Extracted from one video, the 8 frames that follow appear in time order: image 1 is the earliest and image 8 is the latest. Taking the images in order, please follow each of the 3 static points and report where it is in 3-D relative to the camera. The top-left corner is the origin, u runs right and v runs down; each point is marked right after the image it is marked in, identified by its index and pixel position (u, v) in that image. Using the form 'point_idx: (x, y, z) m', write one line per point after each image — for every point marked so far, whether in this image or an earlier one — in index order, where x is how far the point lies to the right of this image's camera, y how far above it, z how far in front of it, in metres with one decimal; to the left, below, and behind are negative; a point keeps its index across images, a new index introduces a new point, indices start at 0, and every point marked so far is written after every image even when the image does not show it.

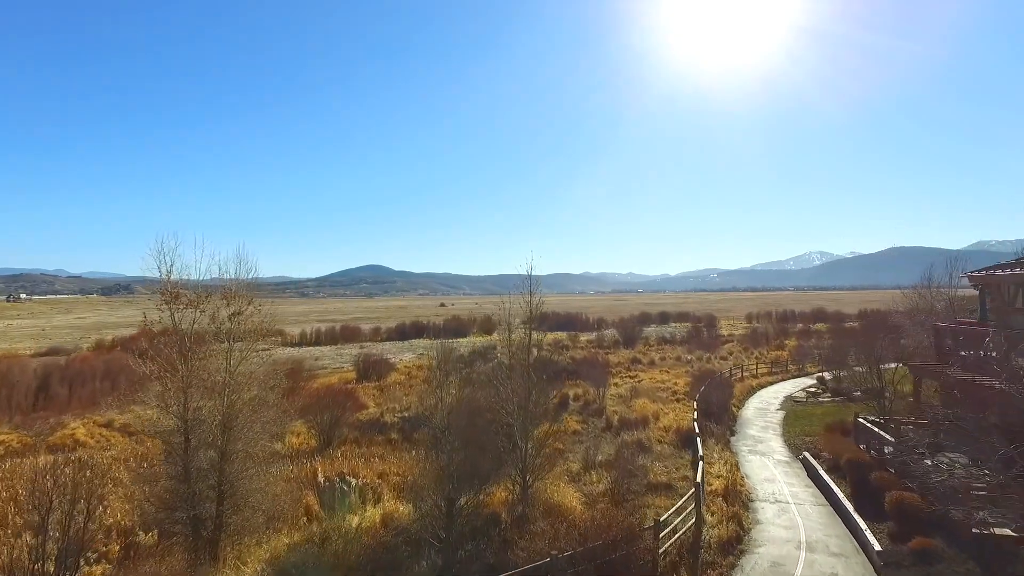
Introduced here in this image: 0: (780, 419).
0: (+6.3, -3.1, +15.3) m
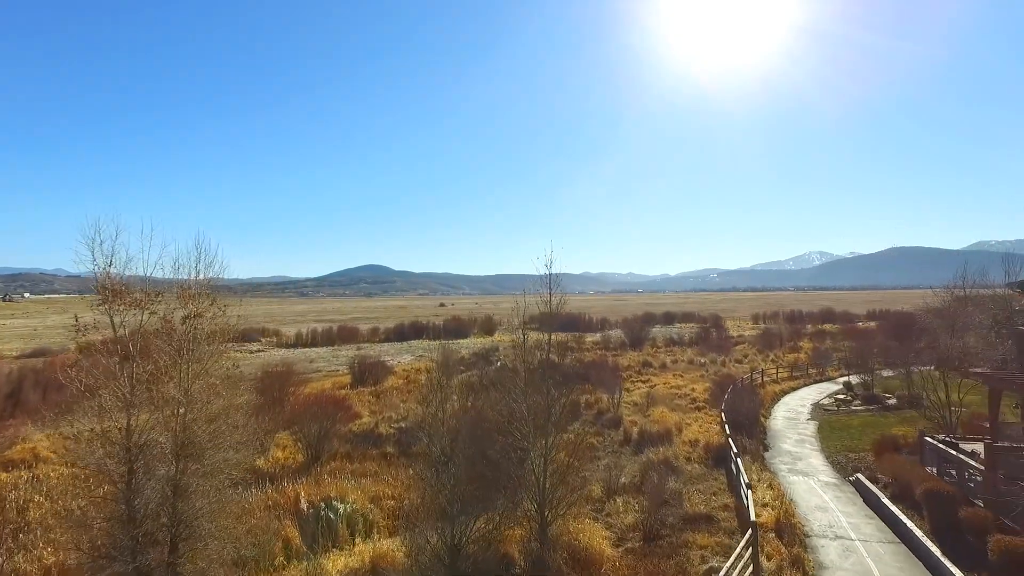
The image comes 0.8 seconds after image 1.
0: (+6.5, -3.1, +14.0) m
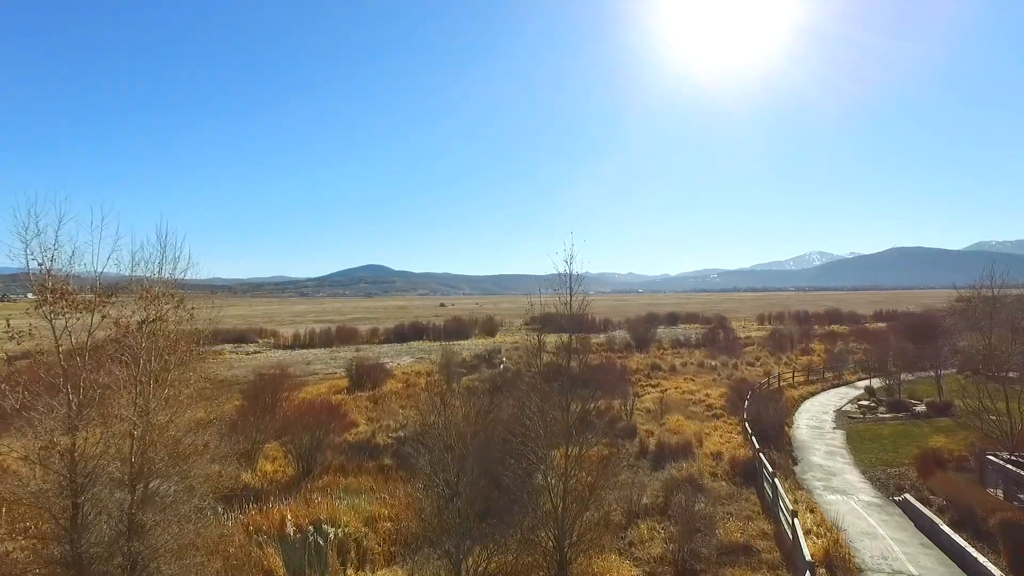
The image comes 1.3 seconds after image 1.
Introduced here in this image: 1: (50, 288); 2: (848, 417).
0: (+6.6, -3.1, +13.0) m
1: (-3.6, 0.0, +5.1) m
2: (+8.0, -3.1, +15.5) m
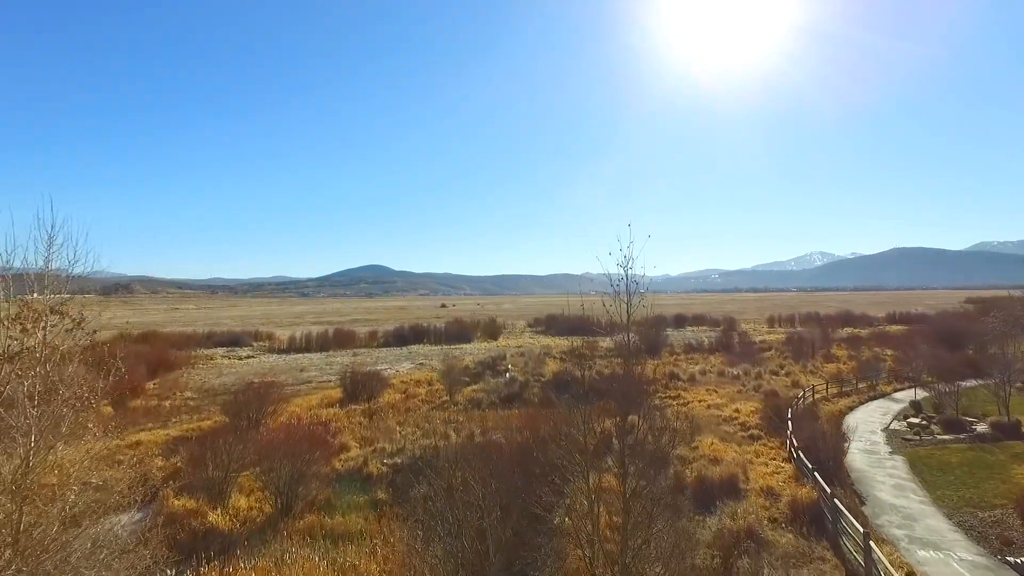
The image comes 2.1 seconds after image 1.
0: (+6.8, -3.2, +11.3) m
1: (-3.4, -0.1, +3.4) m
2: (+8.3, -3.2, +13.8) m
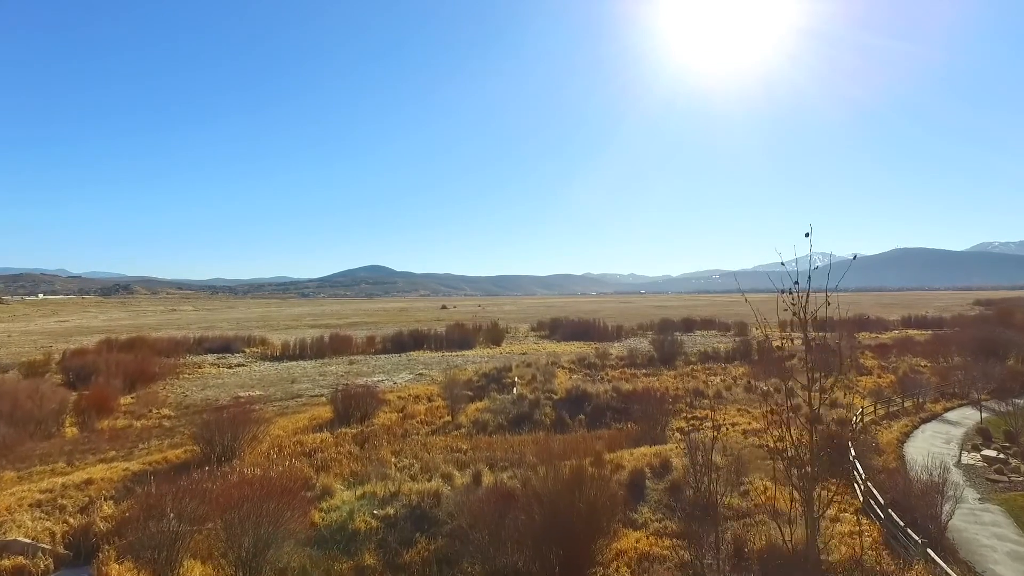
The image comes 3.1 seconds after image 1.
0: (+7.1, -3.4, +9.2) m
1: (-3.2, -0.3, +1.3) m
2: (+8.5, -3.4, +11.7) m
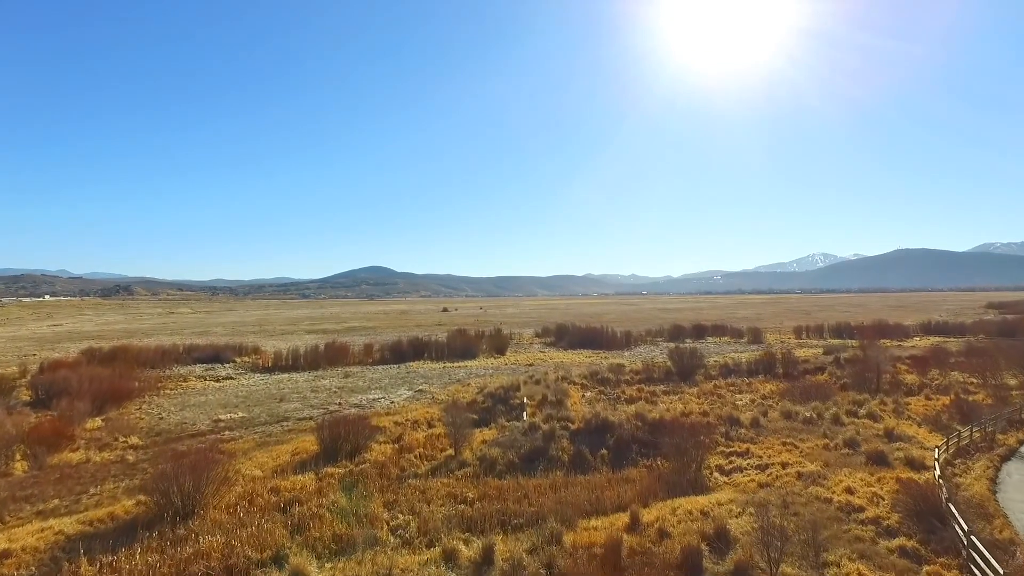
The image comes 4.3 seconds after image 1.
0: (+7.4, -3.8, +6.8) m
1: (-2.9, -0.7, -1.0) m
2: (+8.8, -3.8, +9.3) m
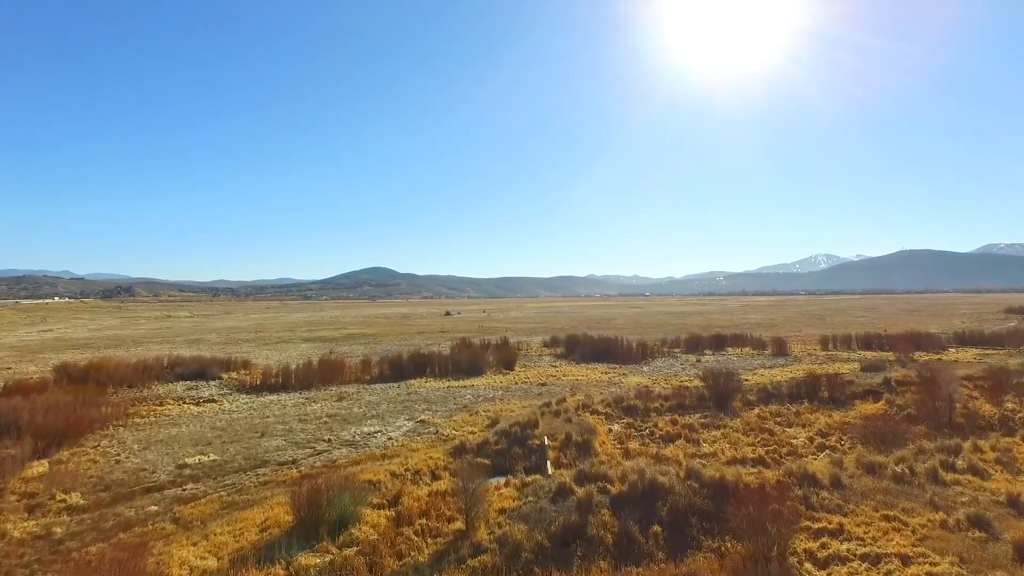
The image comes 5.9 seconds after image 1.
0: (+7.9, -4.4, +3.3) m
1: (-2.4, -1.3, -4.5) m
2: (+9.3, -4.4, +5.8) m
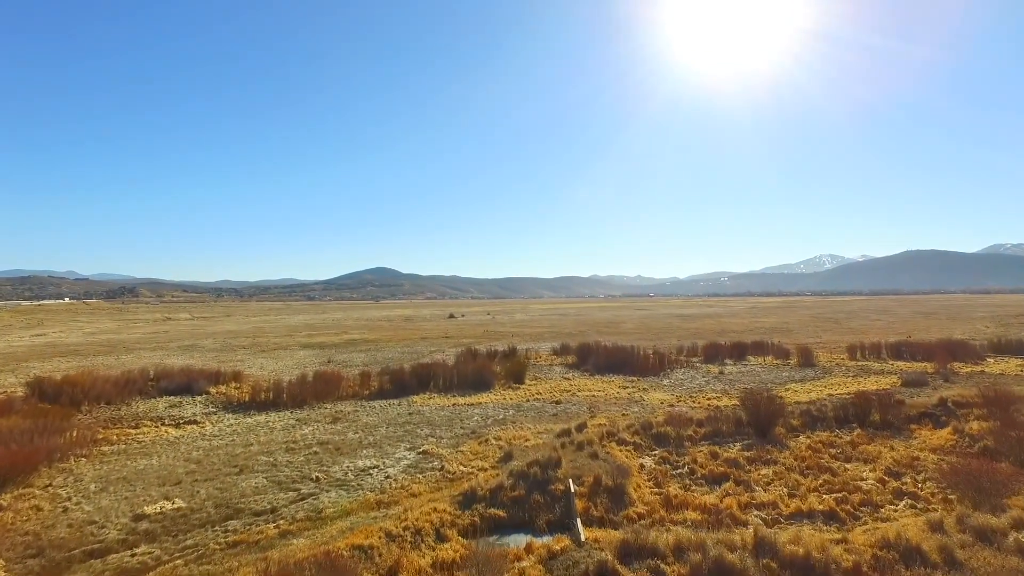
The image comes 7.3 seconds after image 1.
0: (+8.3, -4.8, +0.2) m
1: (-2.1, -1.7, -7.6) m
2: (+9.7, -4.8, +2.7) m
